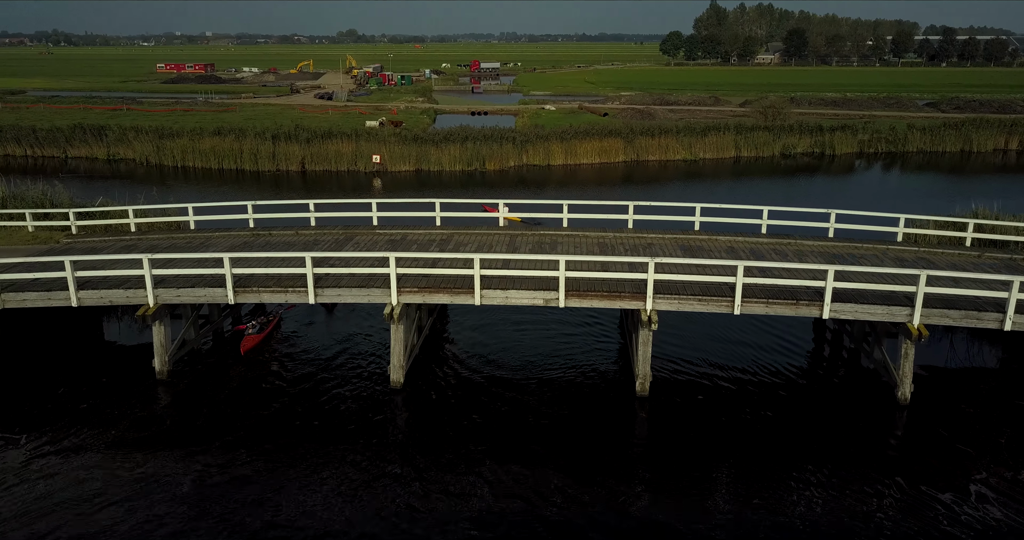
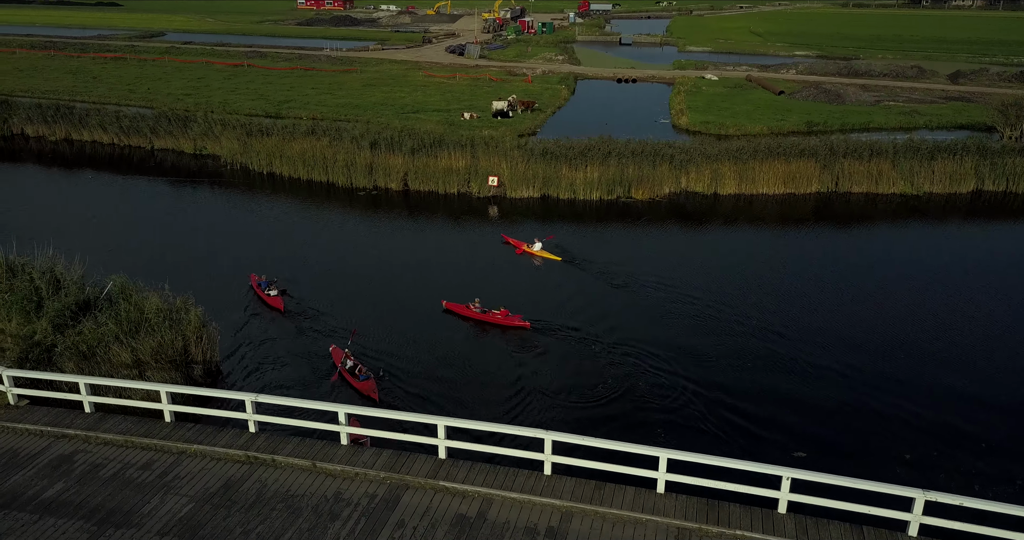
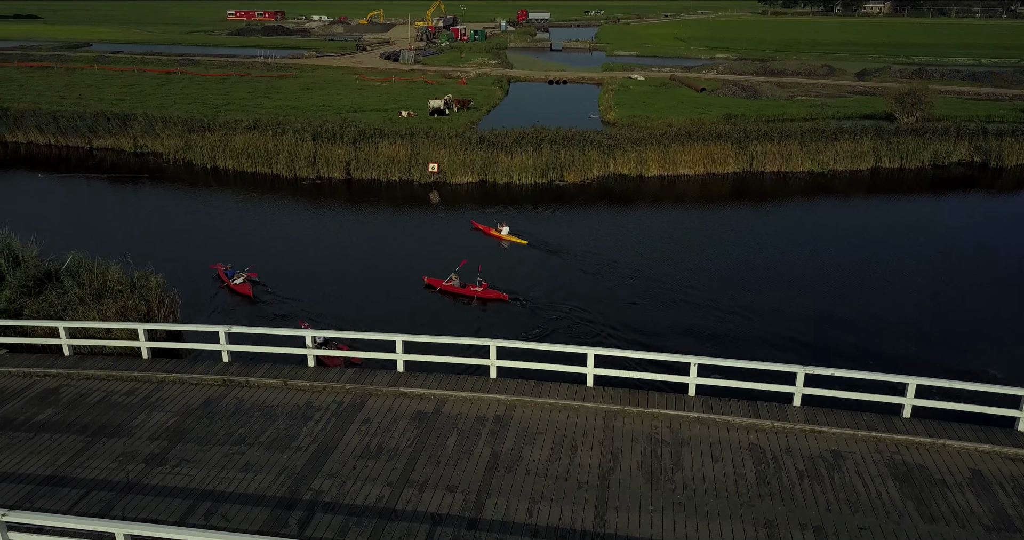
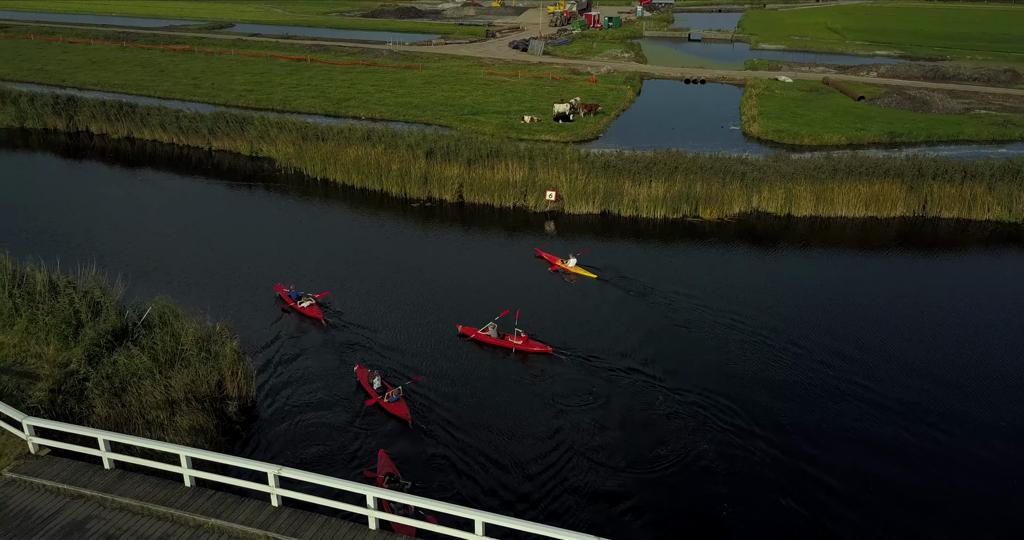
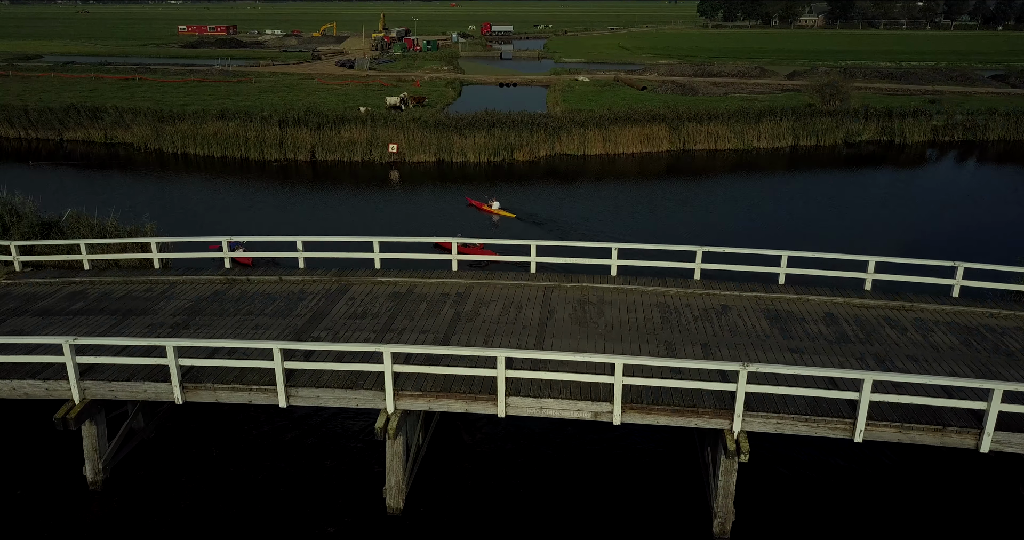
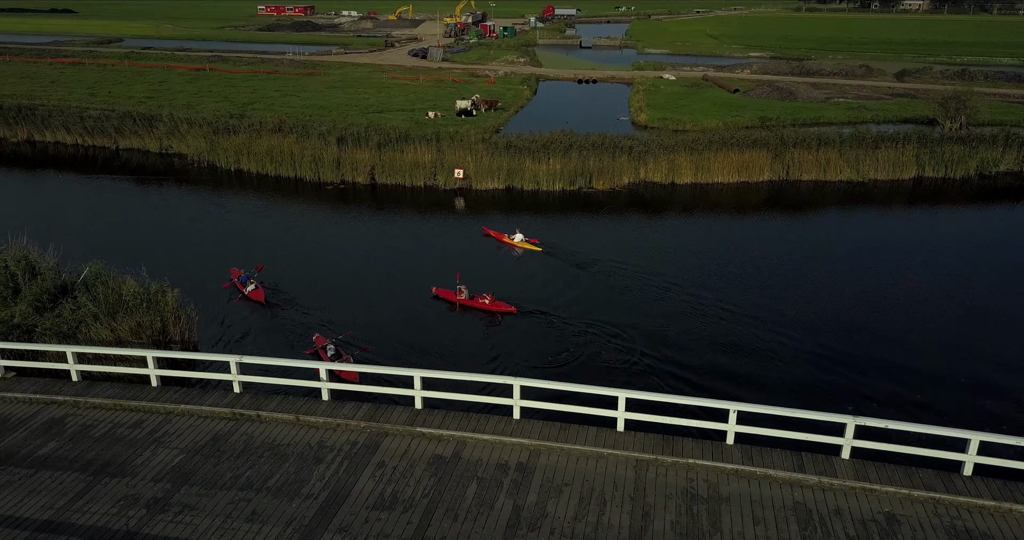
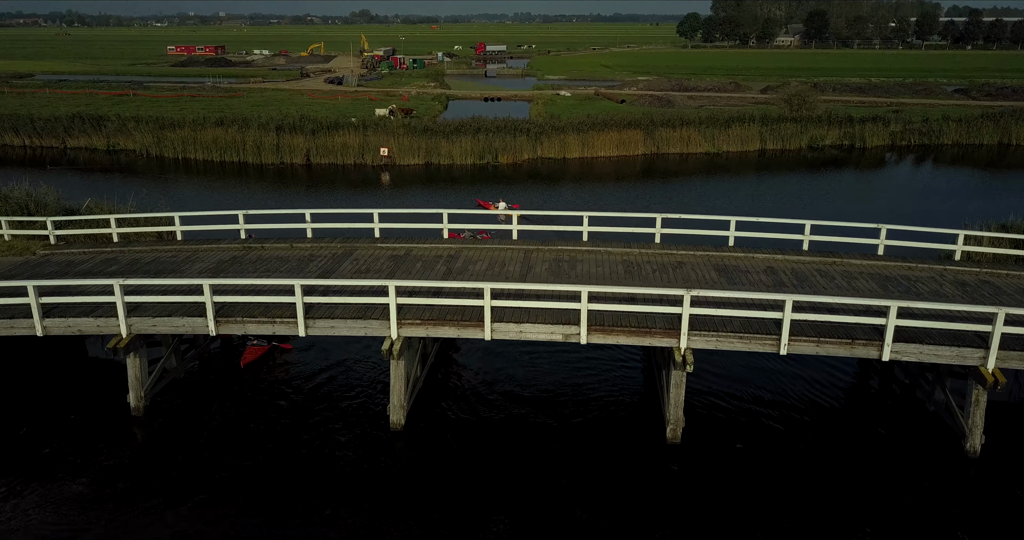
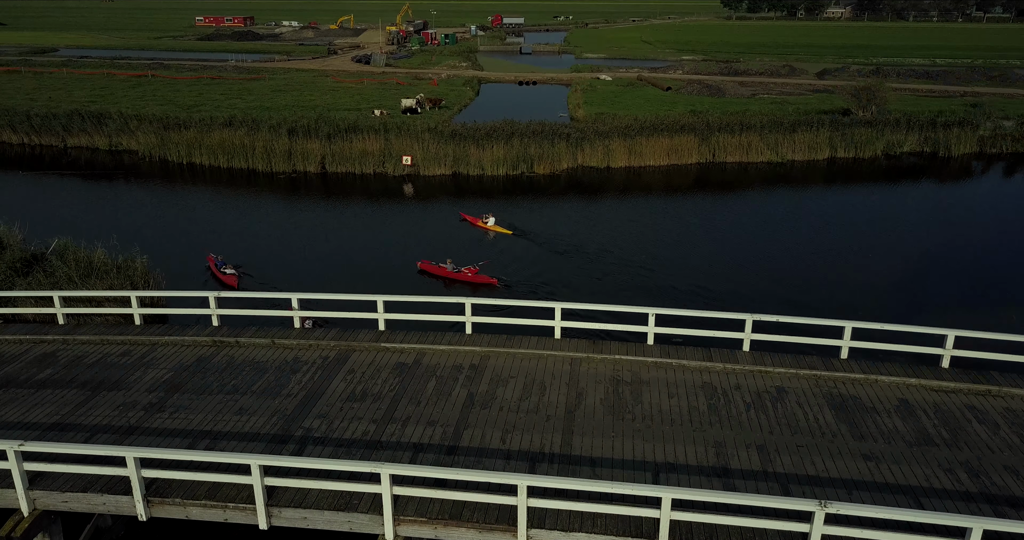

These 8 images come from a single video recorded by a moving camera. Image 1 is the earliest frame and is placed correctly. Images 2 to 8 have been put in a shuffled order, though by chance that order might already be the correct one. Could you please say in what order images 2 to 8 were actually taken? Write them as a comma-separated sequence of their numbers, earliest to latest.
7, 5, 8, 3, 6, 2, 4
